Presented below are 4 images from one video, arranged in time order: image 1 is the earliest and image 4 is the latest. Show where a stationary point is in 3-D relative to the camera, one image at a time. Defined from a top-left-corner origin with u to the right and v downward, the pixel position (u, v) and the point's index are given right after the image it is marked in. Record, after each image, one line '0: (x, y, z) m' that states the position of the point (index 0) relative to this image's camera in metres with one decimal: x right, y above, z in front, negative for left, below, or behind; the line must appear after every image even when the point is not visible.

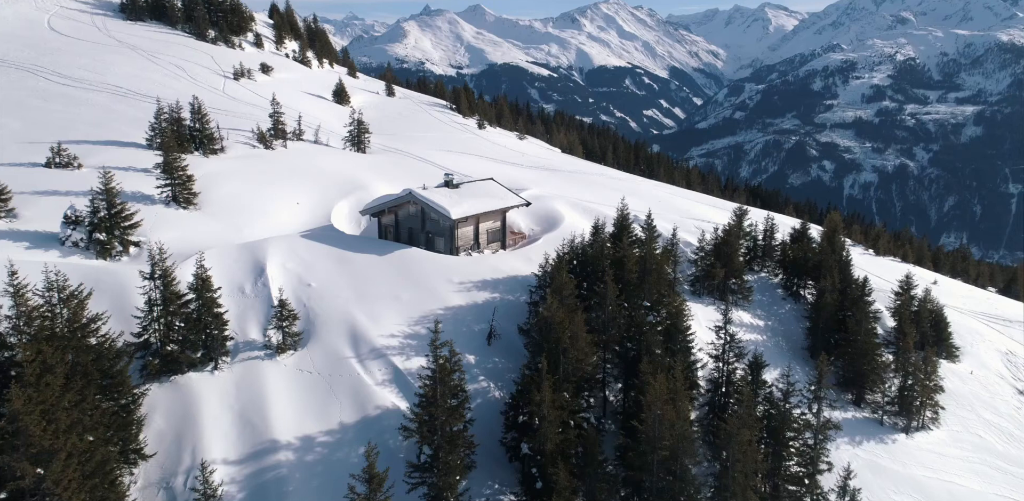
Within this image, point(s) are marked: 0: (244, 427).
0: (-7.2, -4.8, +19.2) m
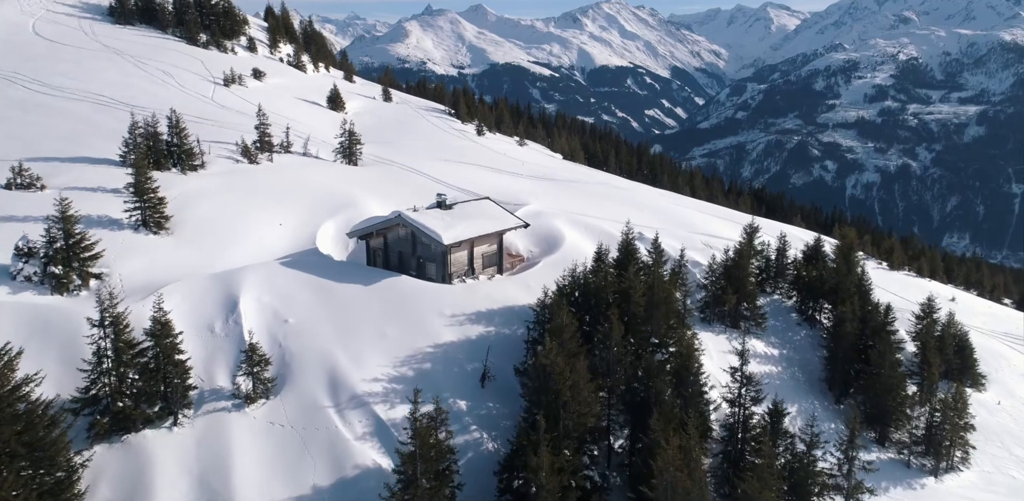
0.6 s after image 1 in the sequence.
0: (-7.4, -5.8, +17.1) m
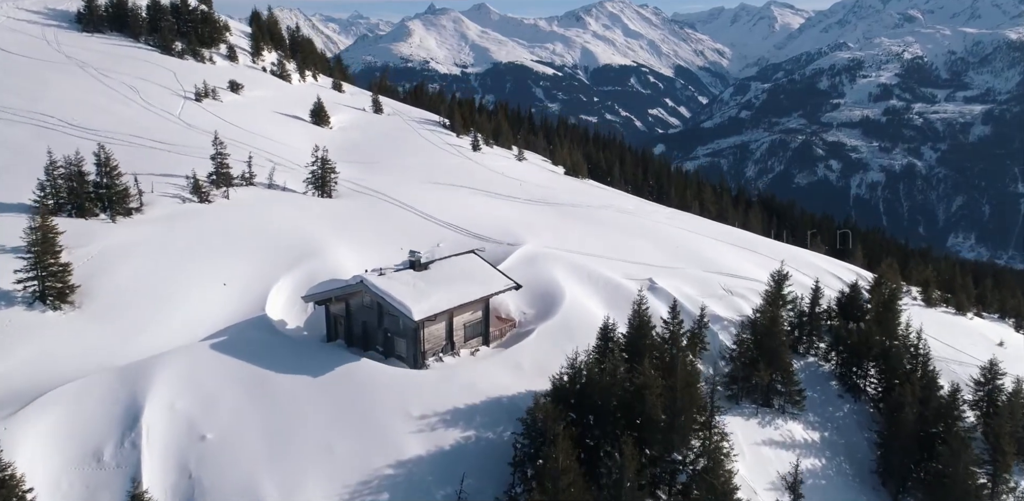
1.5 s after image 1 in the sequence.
0: (-7.8, -8.1, +12.1) m
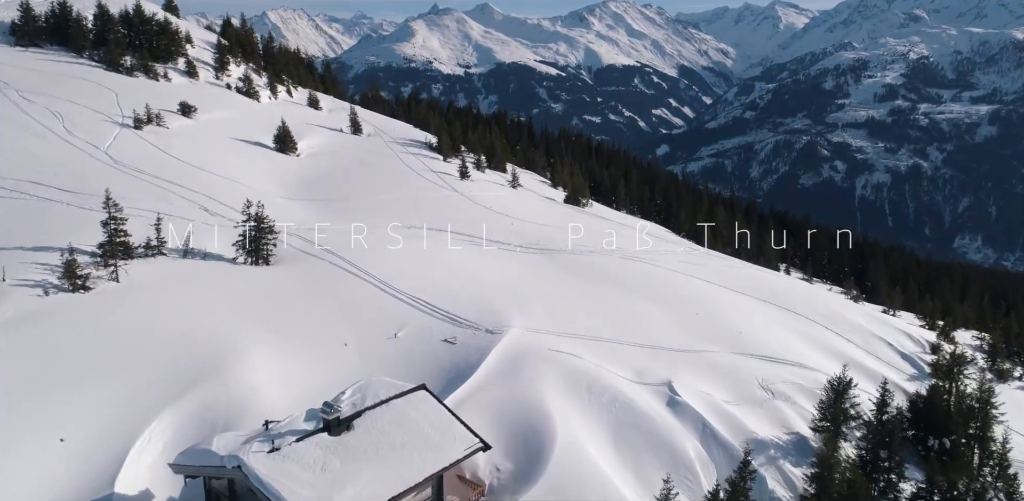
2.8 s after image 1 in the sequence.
0: (-8.7, -11.6, +4.2) m
